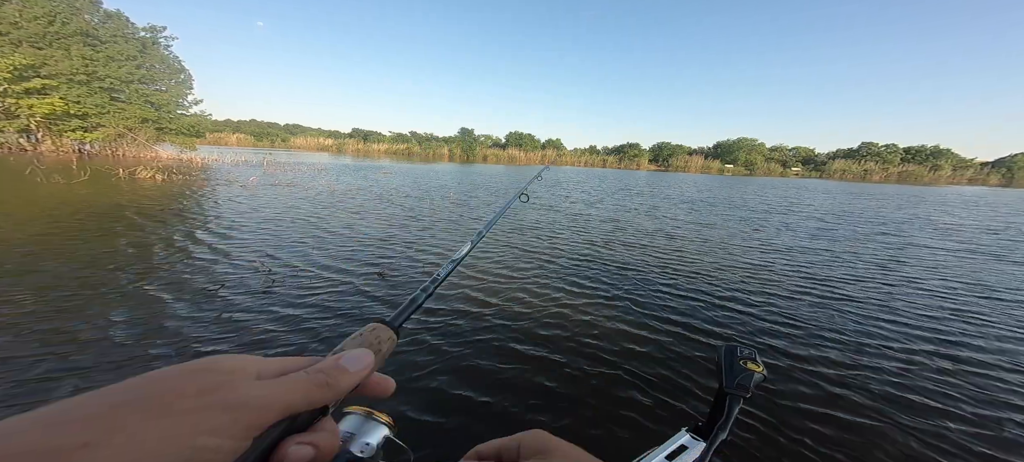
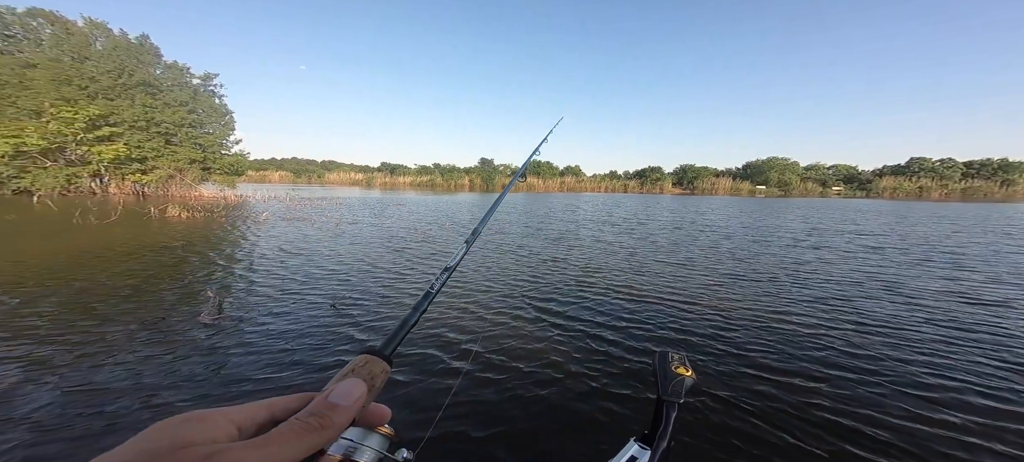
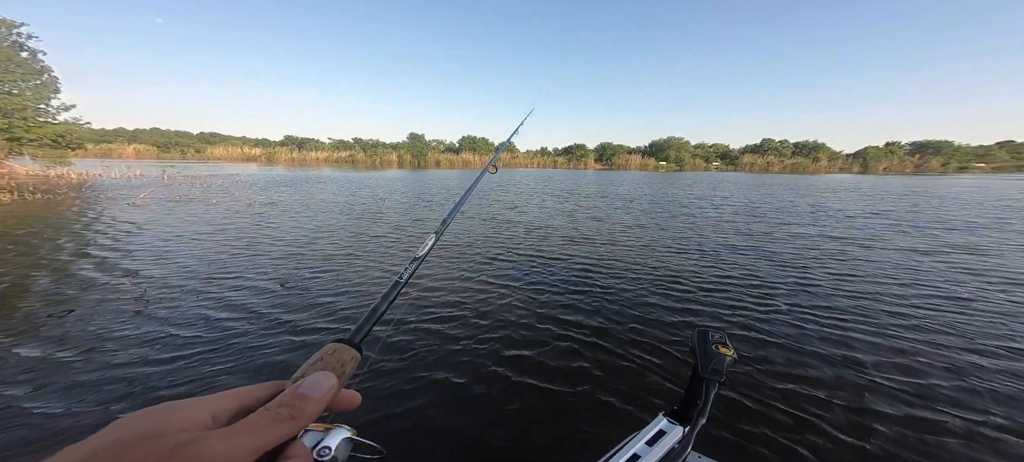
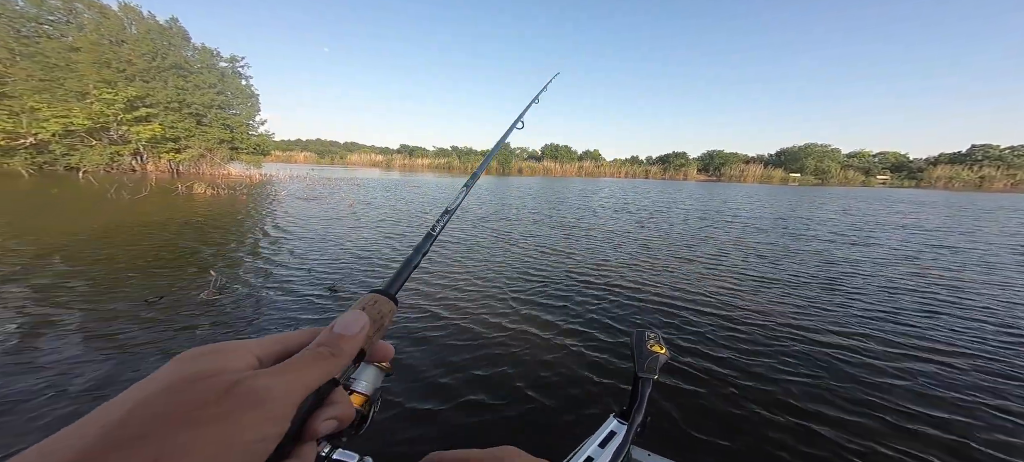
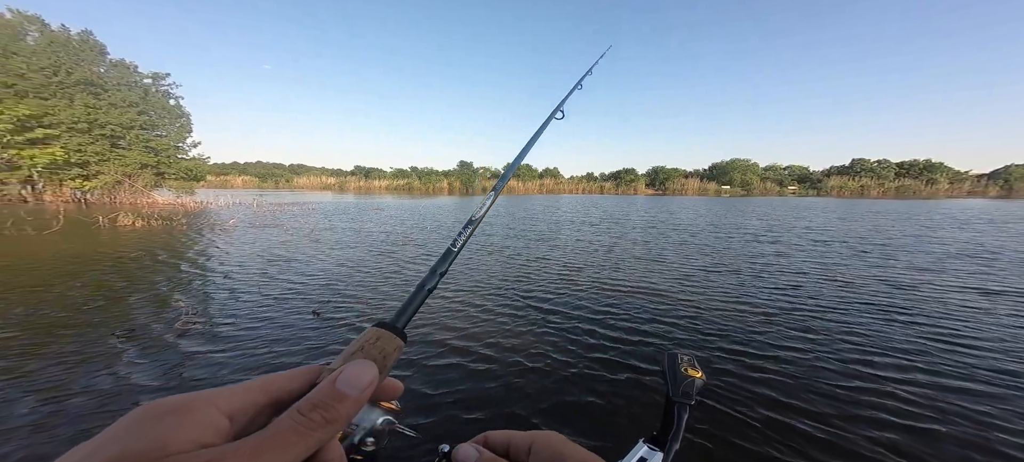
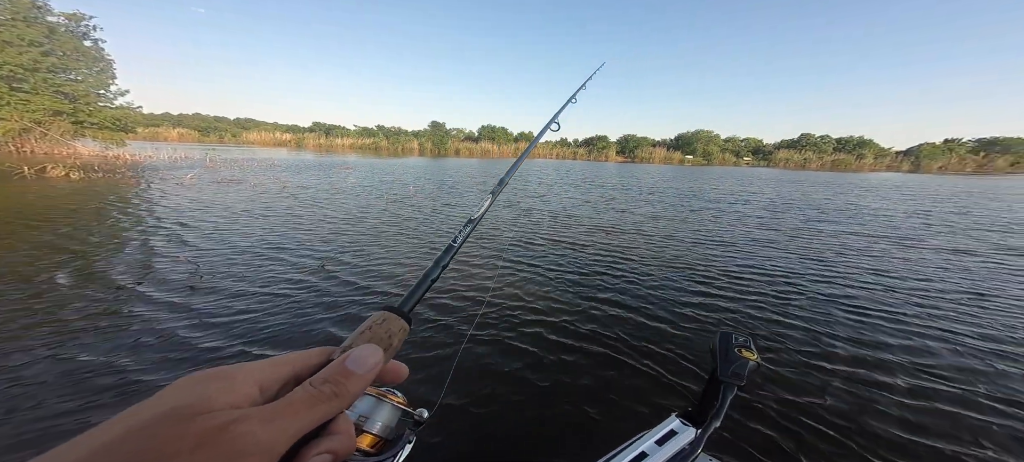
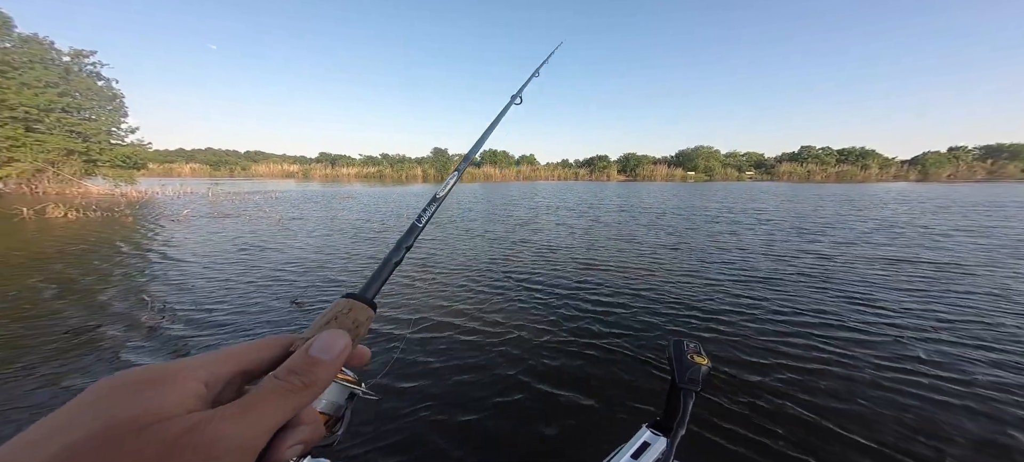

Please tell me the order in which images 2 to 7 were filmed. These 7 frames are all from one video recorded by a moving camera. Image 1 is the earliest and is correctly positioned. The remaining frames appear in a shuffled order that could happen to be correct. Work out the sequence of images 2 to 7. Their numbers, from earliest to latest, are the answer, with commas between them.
6, 3, 7, 5, 2, 4
